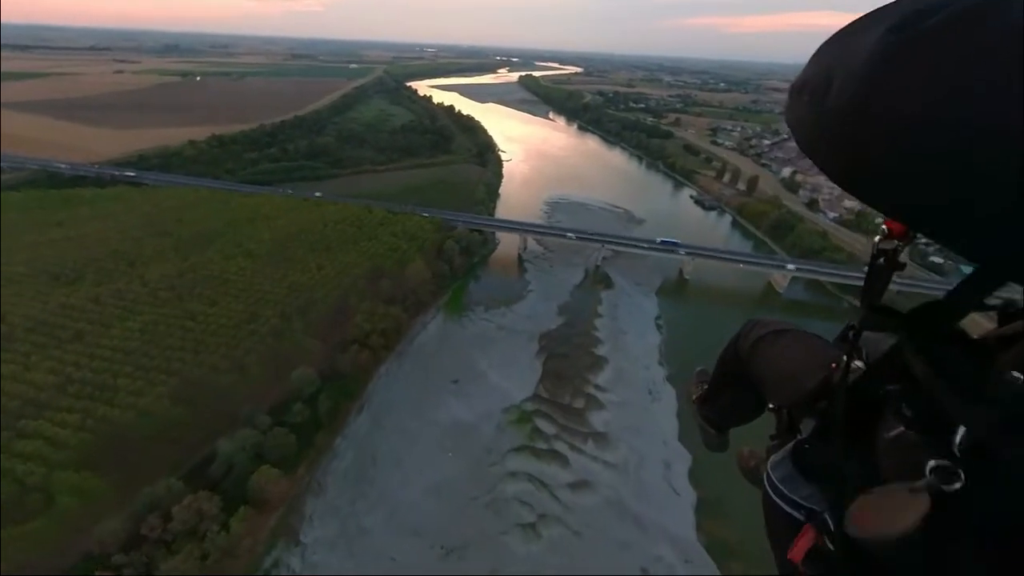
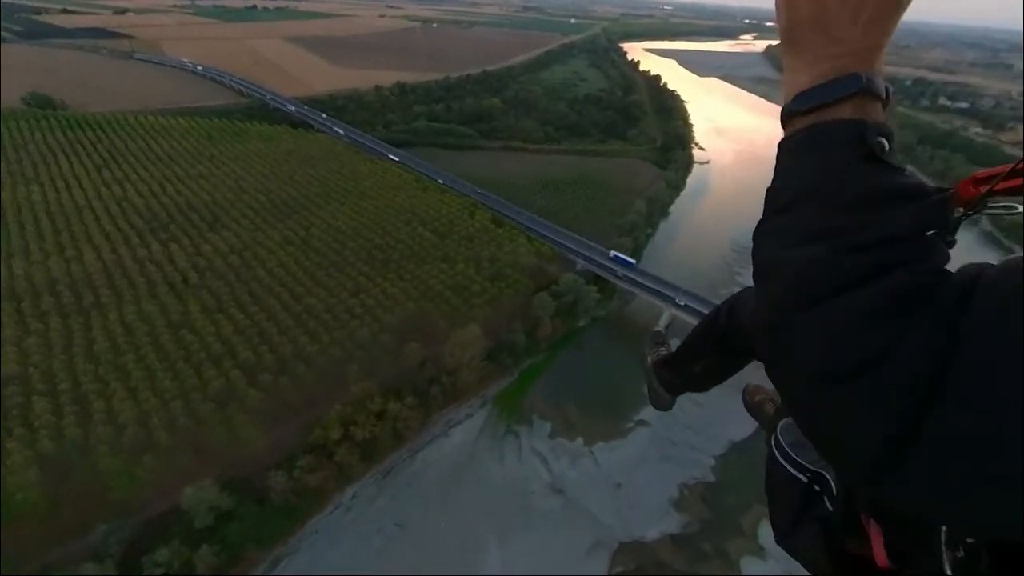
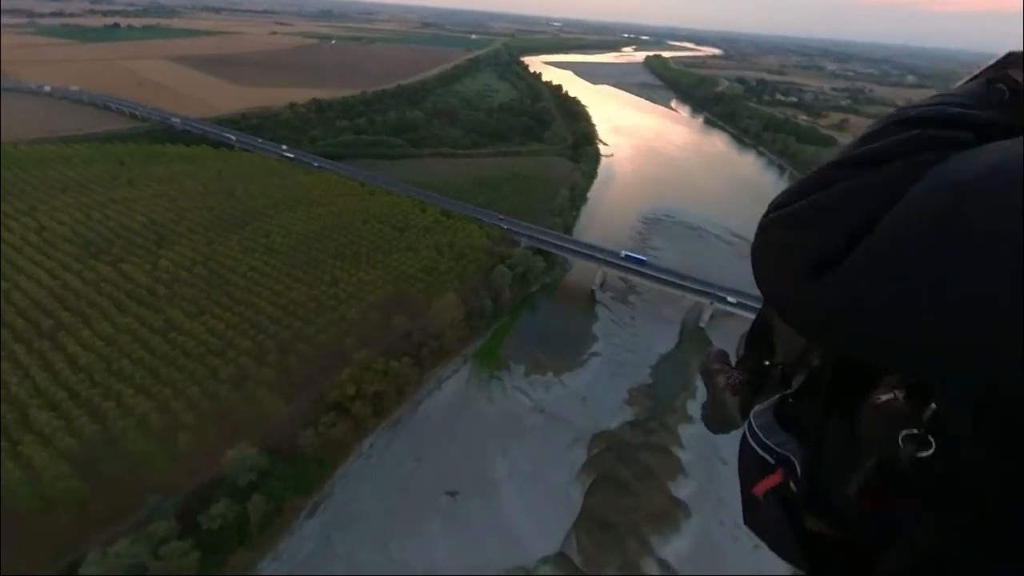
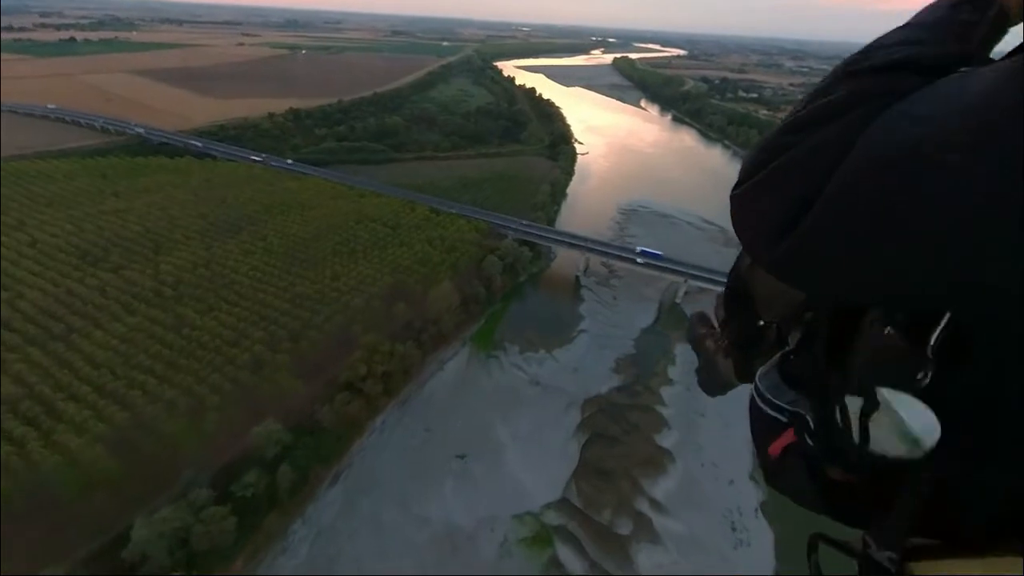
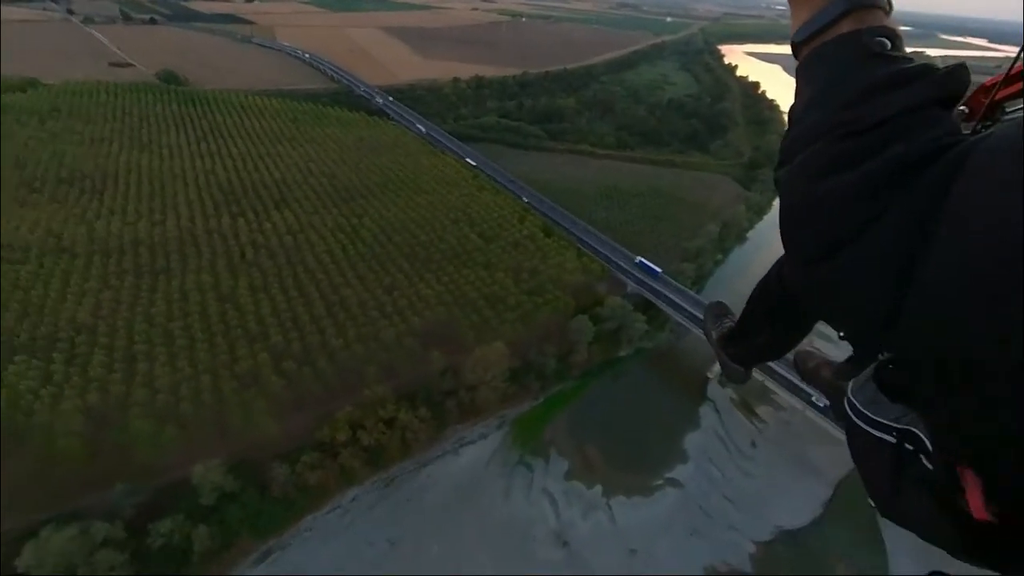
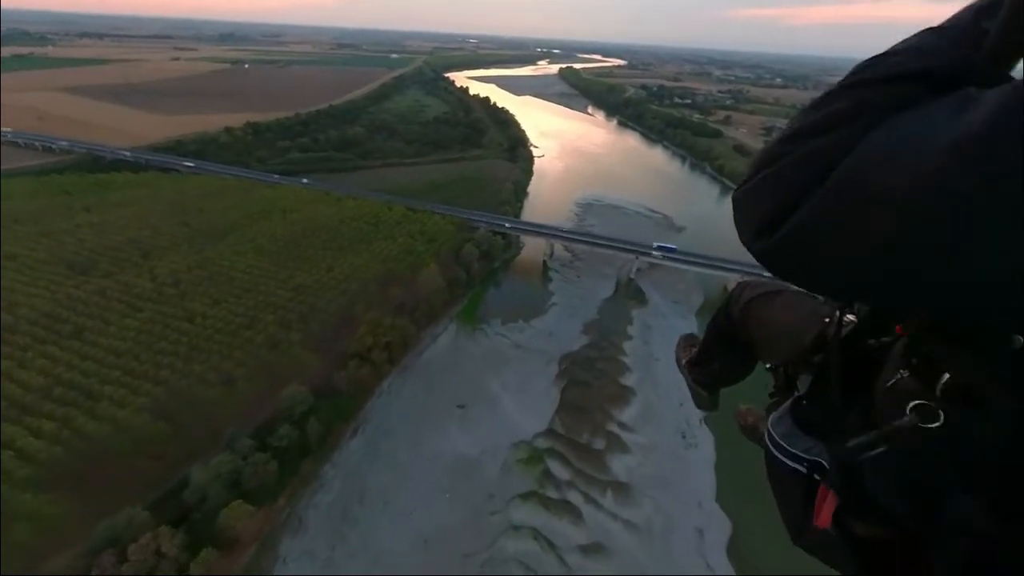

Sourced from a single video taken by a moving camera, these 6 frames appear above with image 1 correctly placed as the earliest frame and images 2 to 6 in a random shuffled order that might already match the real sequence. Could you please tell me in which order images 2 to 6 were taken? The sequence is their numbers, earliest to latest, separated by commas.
6, 4, 3, 2, 5
